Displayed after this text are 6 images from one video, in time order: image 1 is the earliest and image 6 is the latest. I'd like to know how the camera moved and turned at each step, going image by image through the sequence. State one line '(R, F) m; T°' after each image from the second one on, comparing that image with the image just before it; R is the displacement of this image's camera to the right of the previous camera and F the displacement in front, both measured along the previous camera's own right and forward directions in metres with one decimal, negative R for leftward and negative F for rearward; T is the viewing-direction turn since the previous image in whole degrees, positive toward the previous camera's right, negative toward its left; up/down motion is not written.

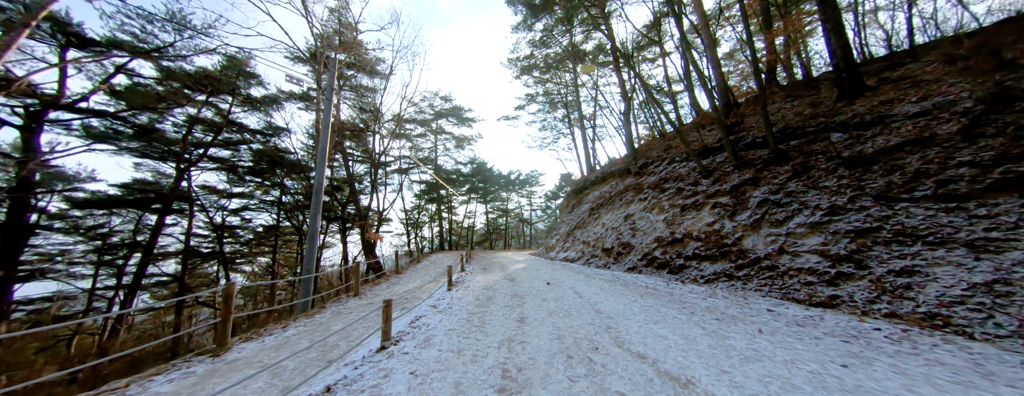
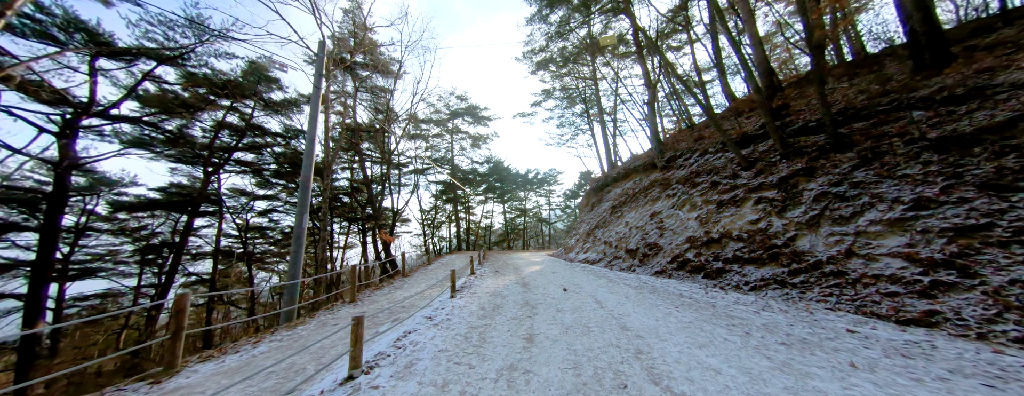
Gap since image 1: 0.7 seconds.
(+0.2, +0.6) m; -4°
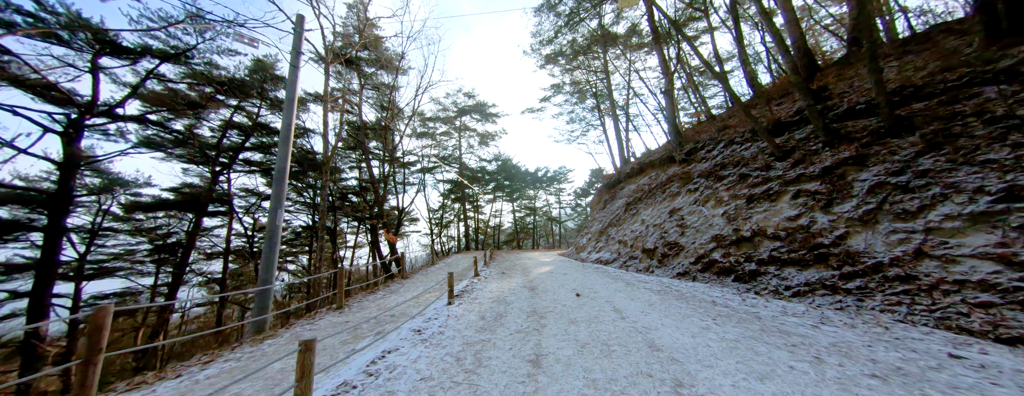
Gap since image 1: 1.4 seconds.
(+0.1, +0.6) m; -2°
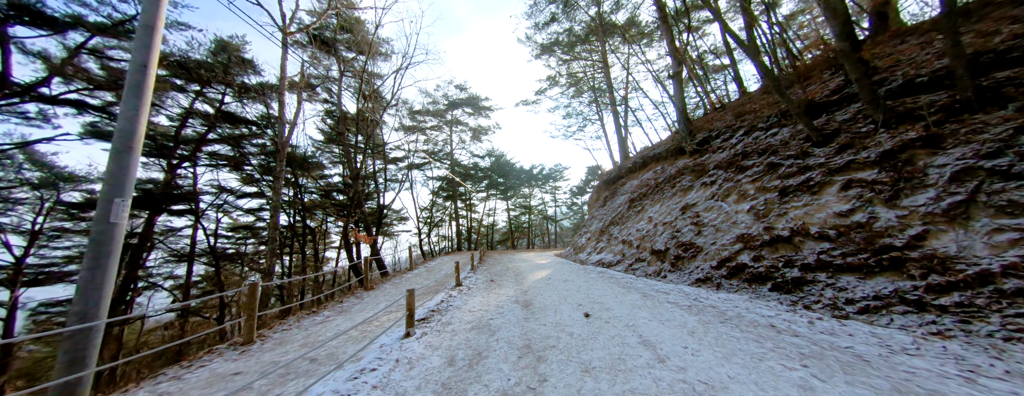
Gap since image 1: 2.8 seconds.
(+0.1, +1.2) m; +1°
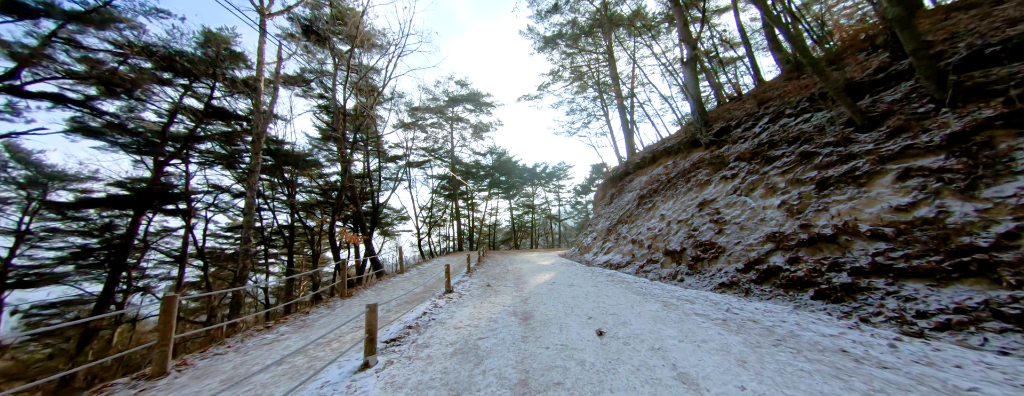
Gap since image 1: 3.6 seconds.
(+0.1, +0.7) m; -1°
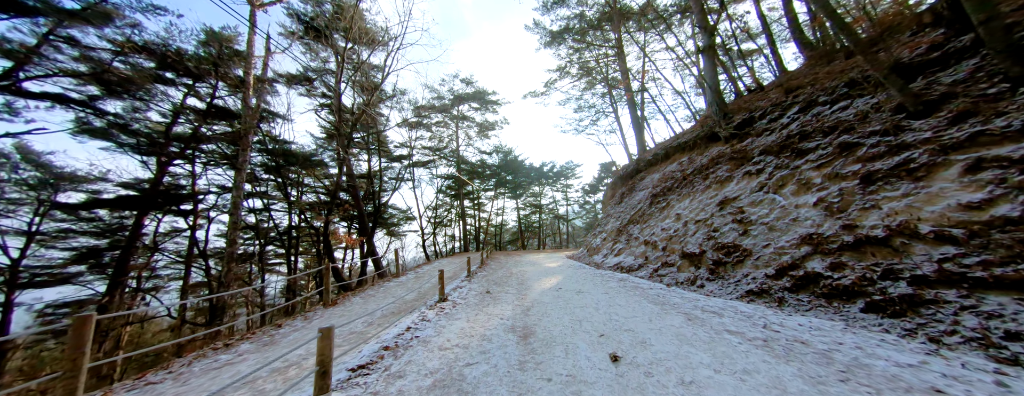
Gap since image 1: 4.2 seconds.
(+0.1, +0.5) m; -2°
